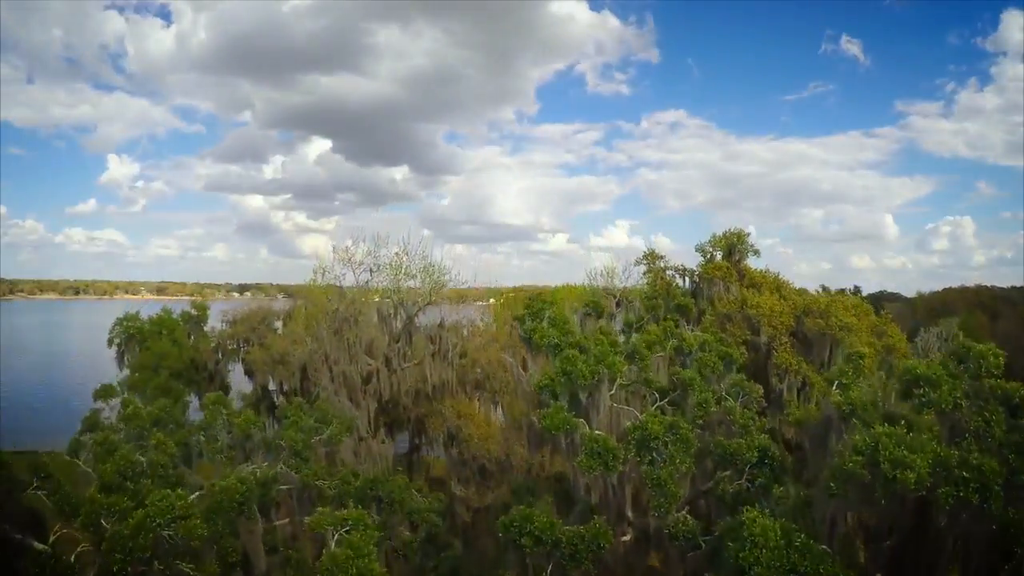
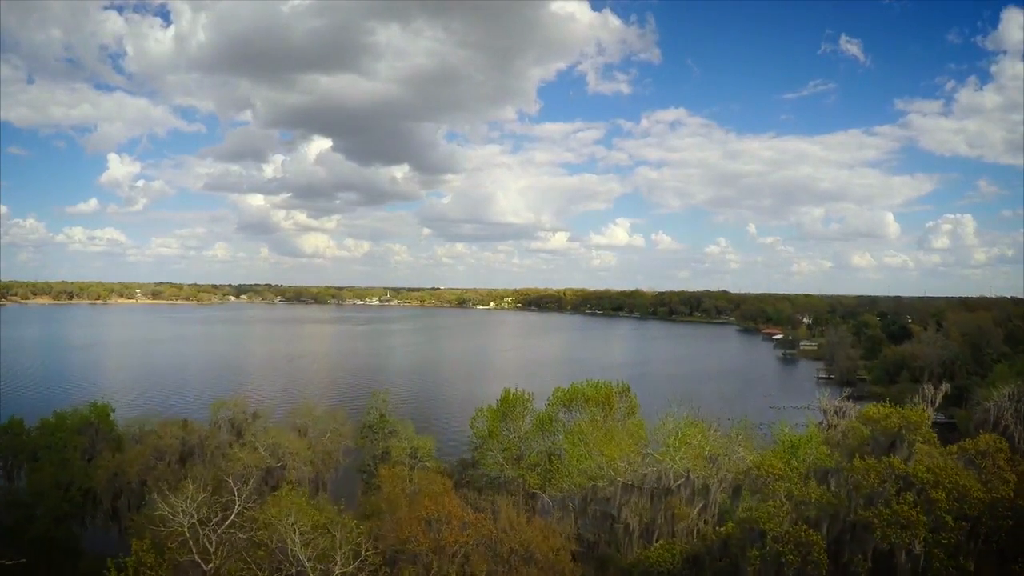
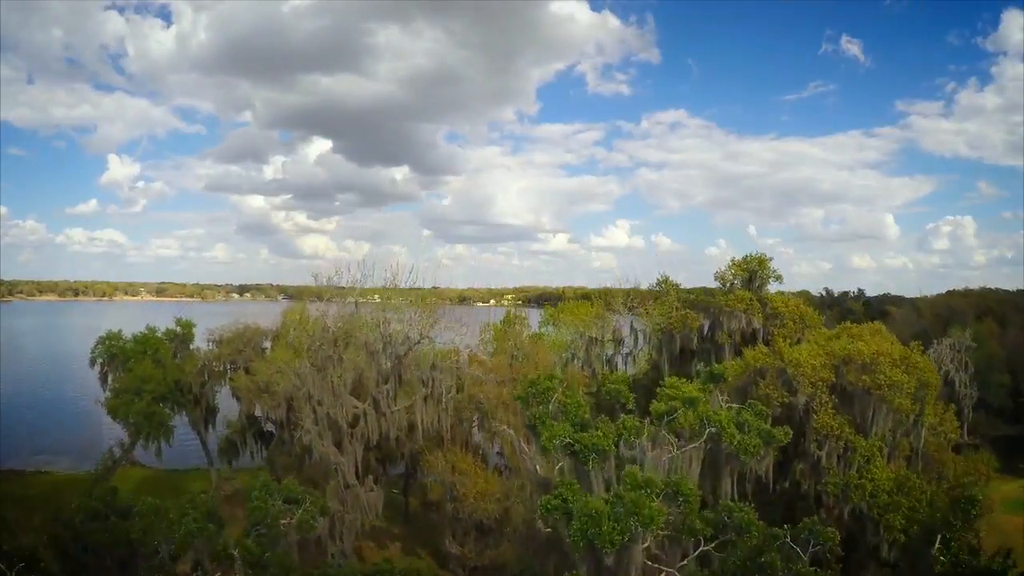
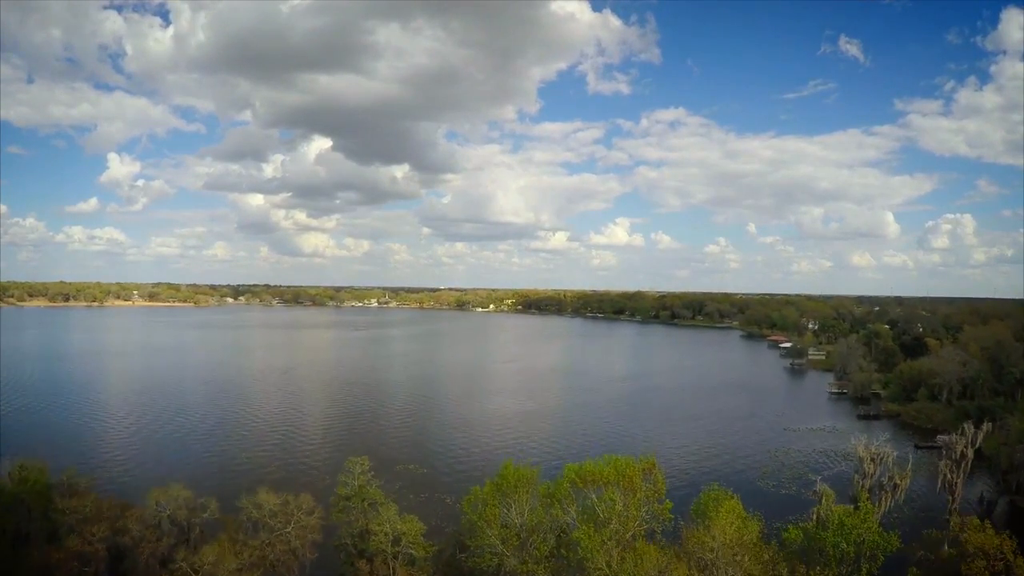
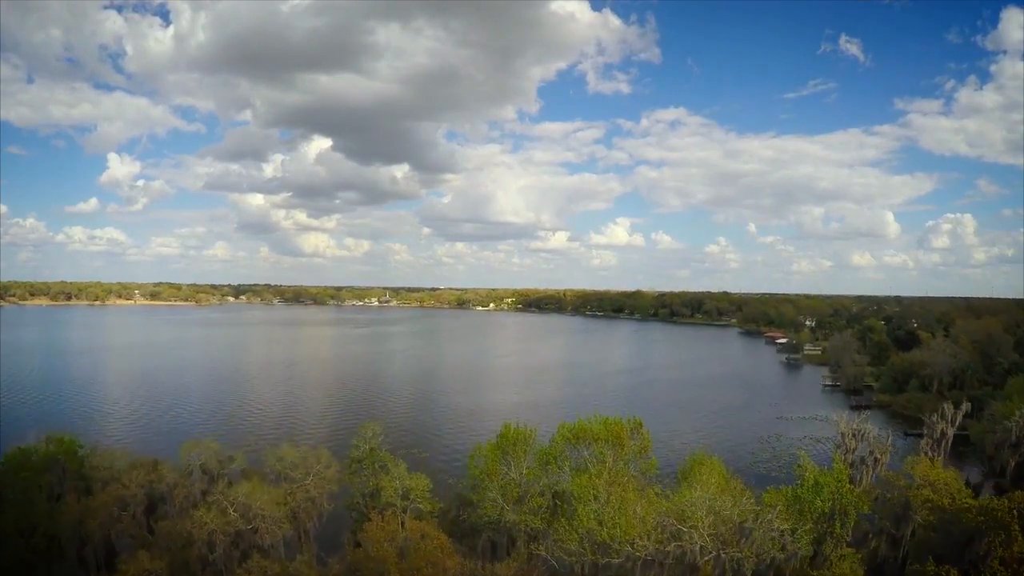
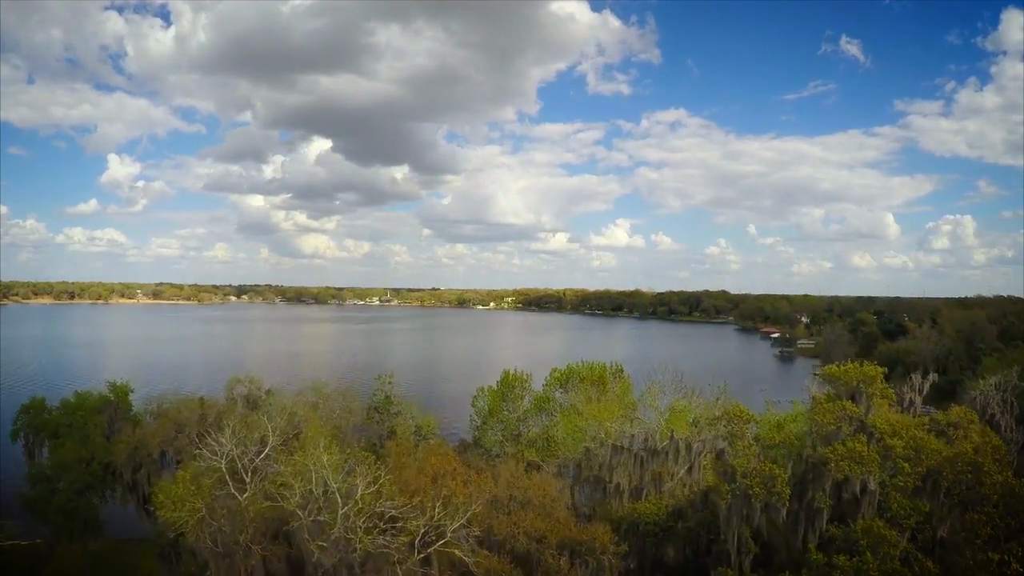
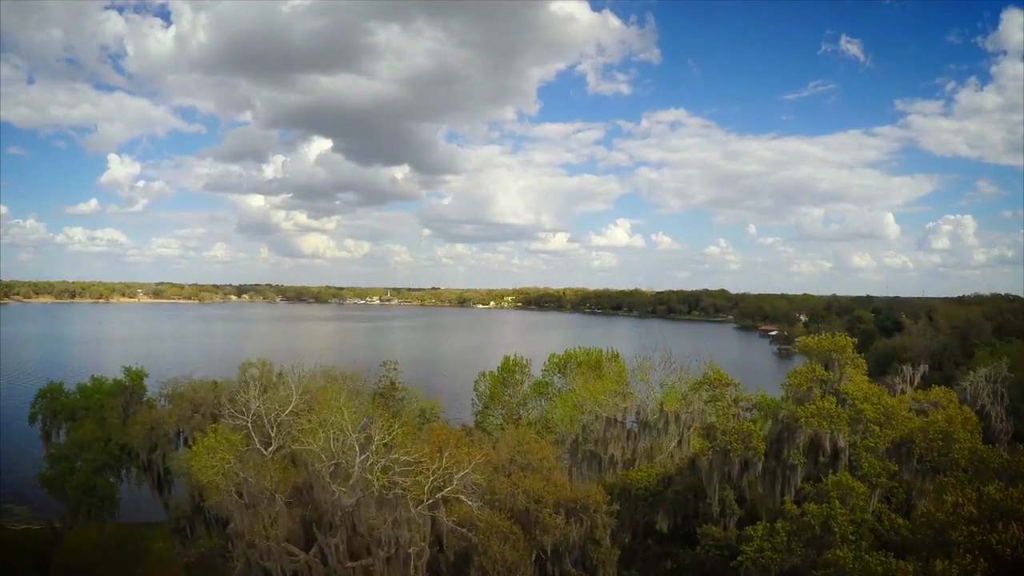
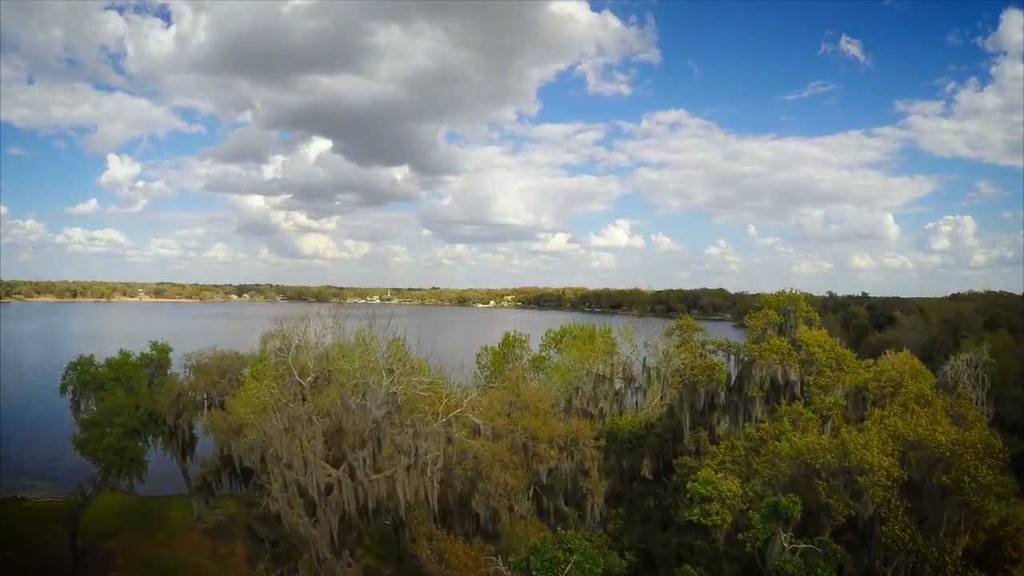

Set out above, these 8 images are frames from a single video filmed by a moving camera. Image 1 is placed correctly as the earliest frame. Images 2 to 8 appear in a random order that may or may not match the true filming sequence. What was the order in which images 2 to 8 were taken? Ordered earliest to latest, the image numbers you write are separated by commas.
3, 8, 7, 6, 2, 5, 4
